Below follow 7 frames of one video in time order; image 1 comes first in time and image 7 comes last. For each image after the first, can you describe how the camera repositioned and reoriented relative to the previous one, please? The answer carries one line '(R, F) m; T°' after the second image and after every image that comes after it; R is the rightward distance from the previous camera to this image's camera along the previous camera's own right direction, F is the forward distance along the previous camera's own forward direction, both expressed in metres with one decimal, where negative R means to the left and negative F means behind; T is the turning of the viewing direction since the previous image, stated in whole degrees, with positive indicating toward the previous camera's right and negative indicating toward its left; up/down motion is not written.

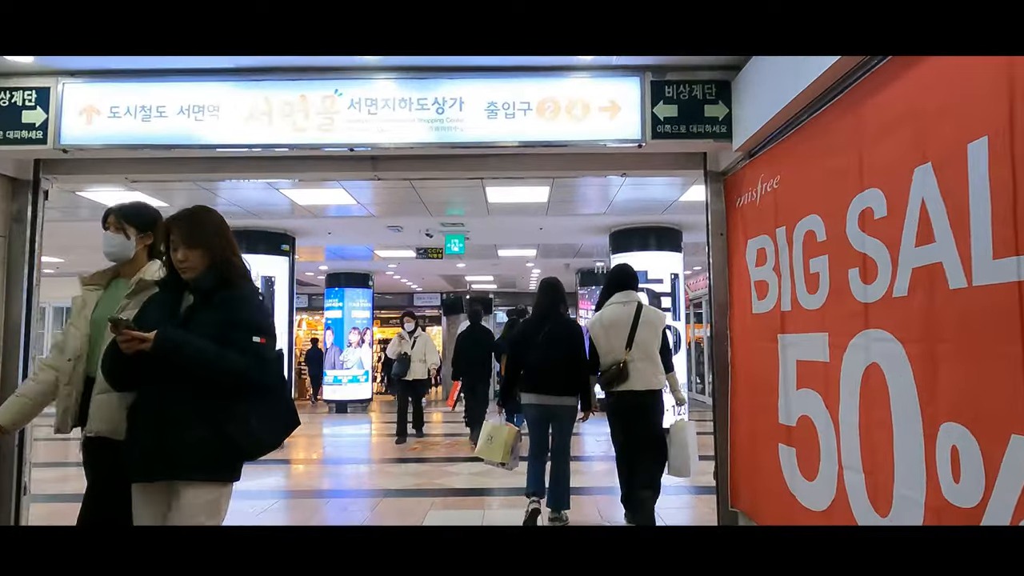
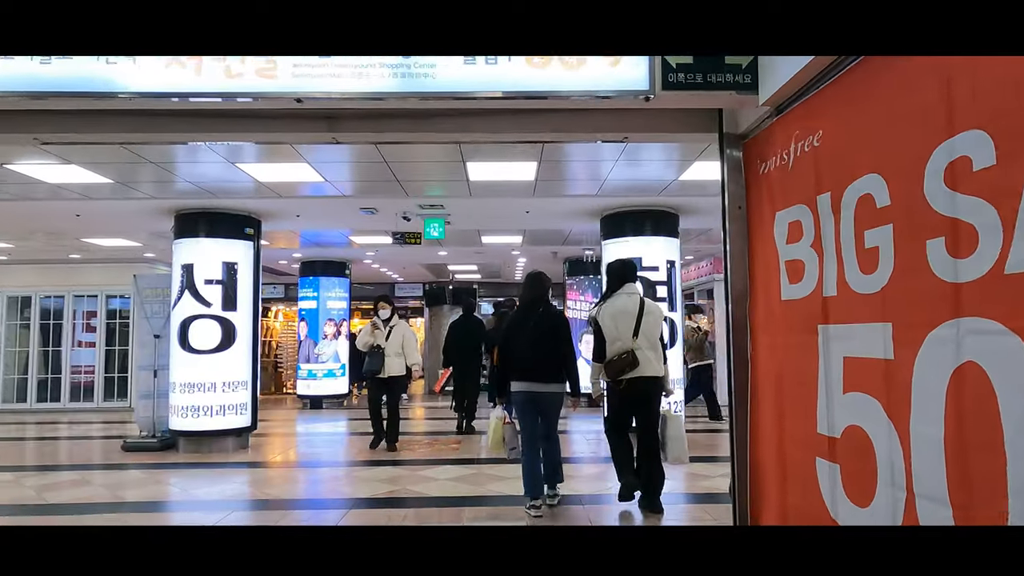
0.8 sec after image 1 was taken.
(0.0, +0.6) m; +1°
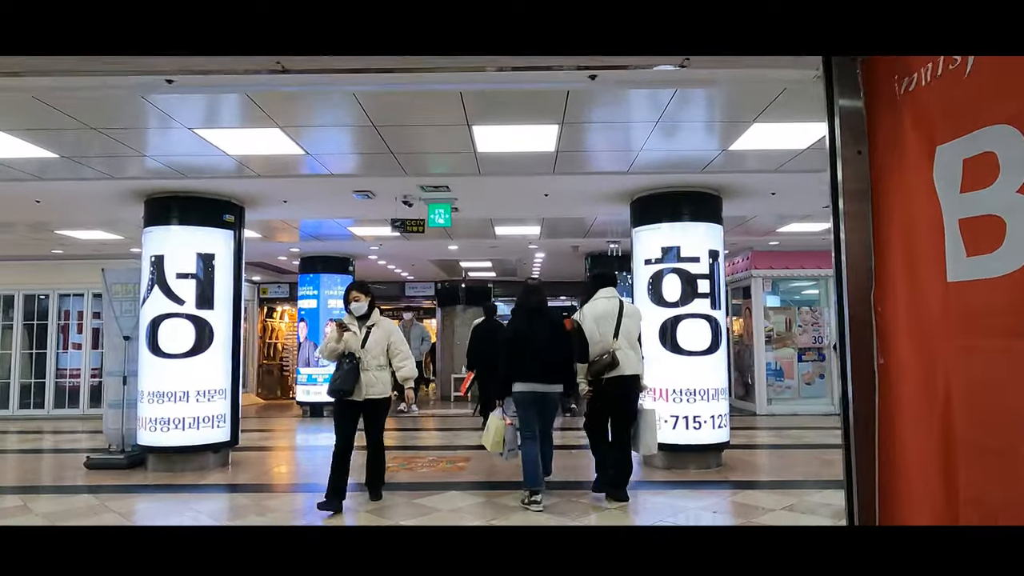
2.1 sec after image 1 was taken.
(0.0, +1.0) m; -2°
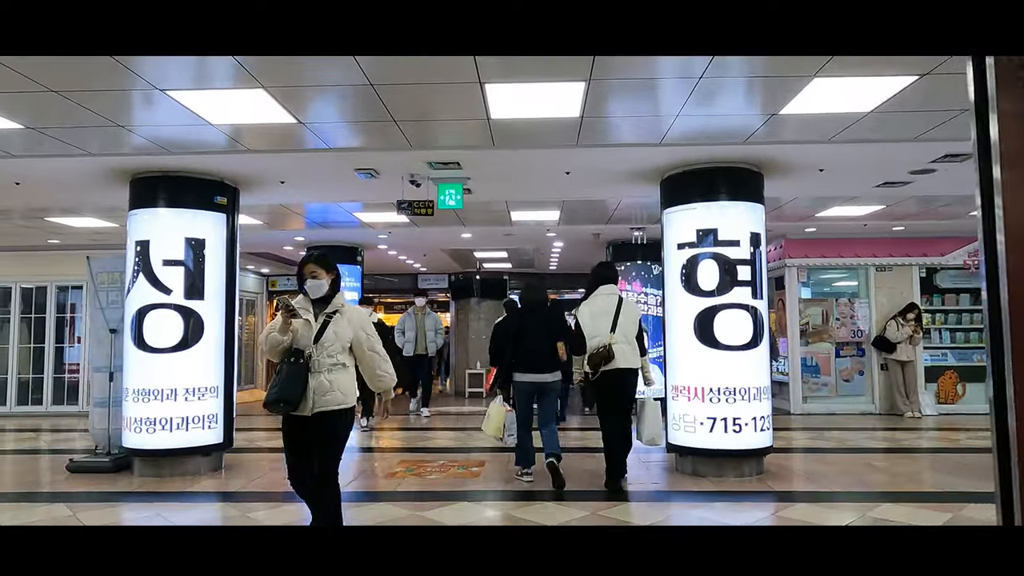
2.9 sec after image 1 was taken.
(0.0, +0.6) m; -1°
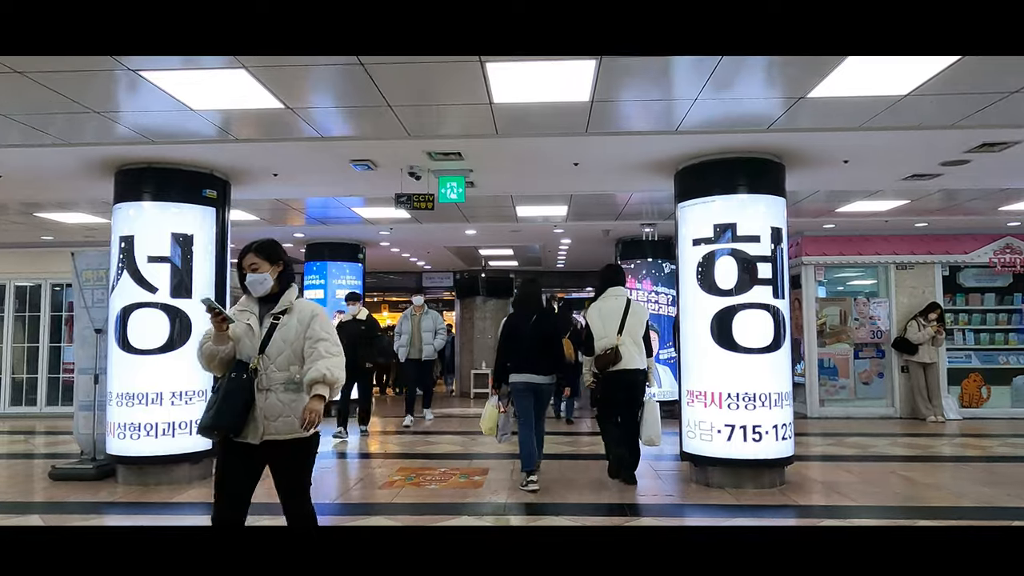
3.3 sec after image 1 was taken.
(0.0, +0.3) m; -1°
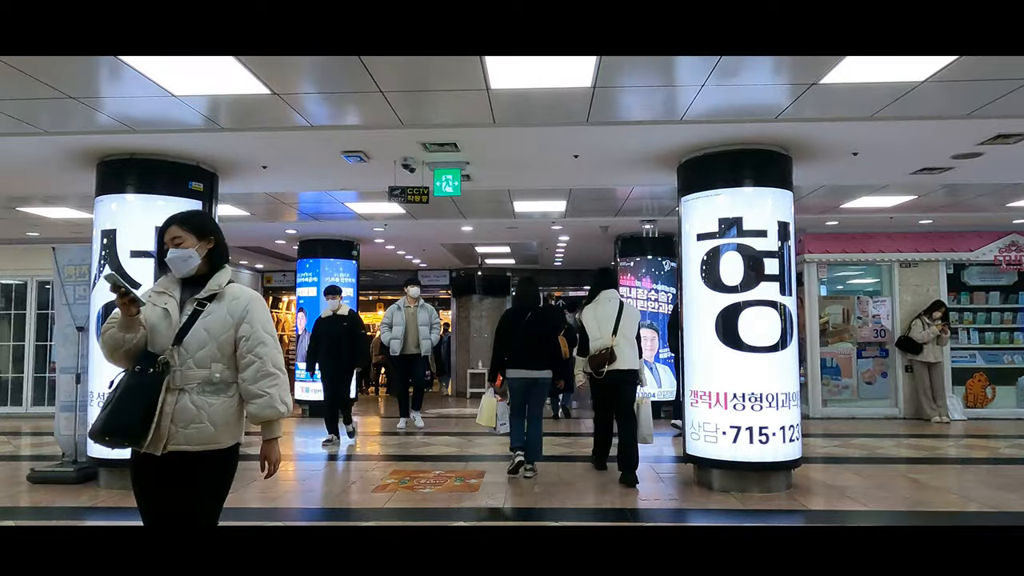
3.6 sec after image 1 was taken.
(0.0, +0.2) m; 0°
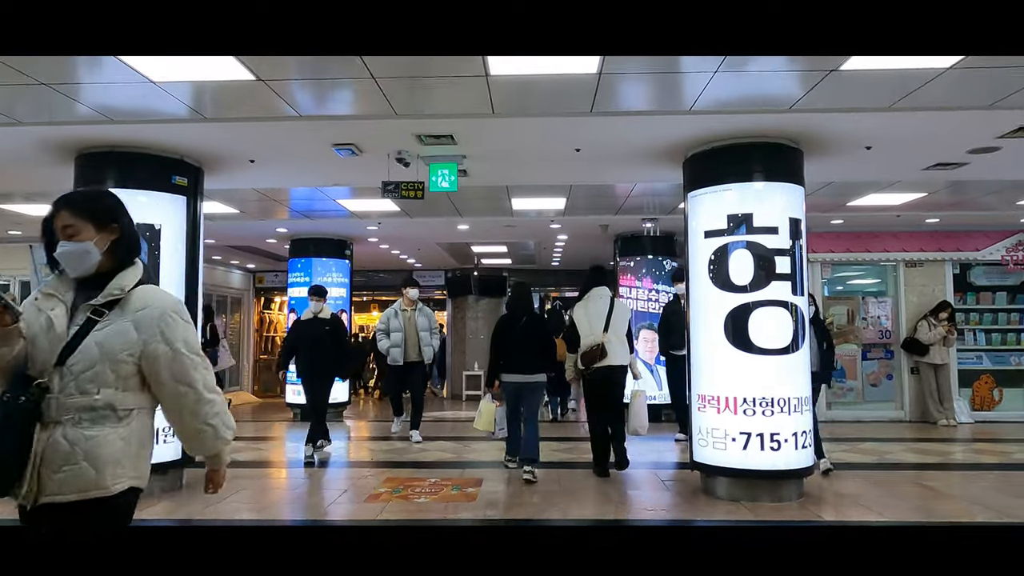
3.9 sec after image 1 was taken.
(0.0, +0.2) m; 0°
